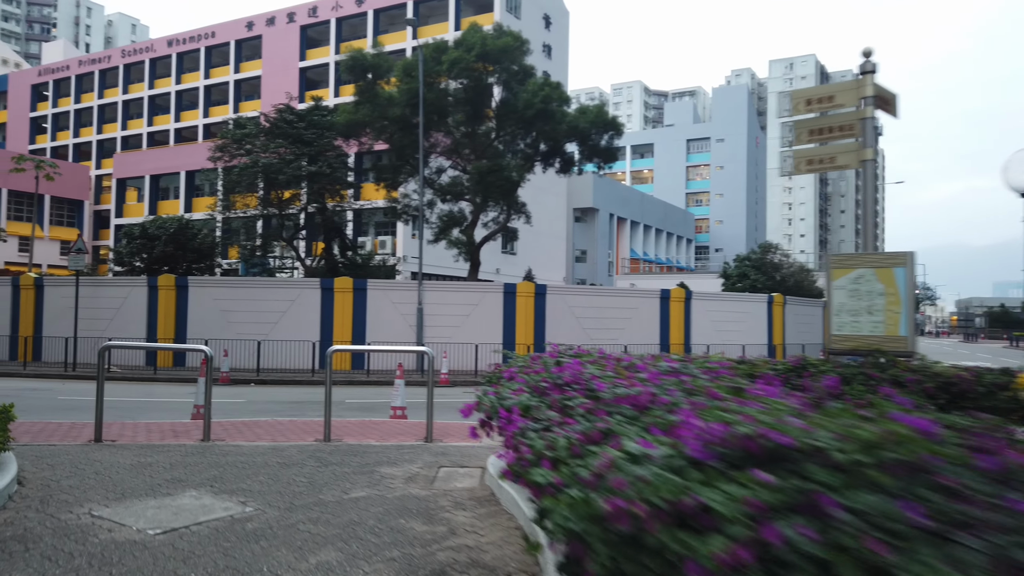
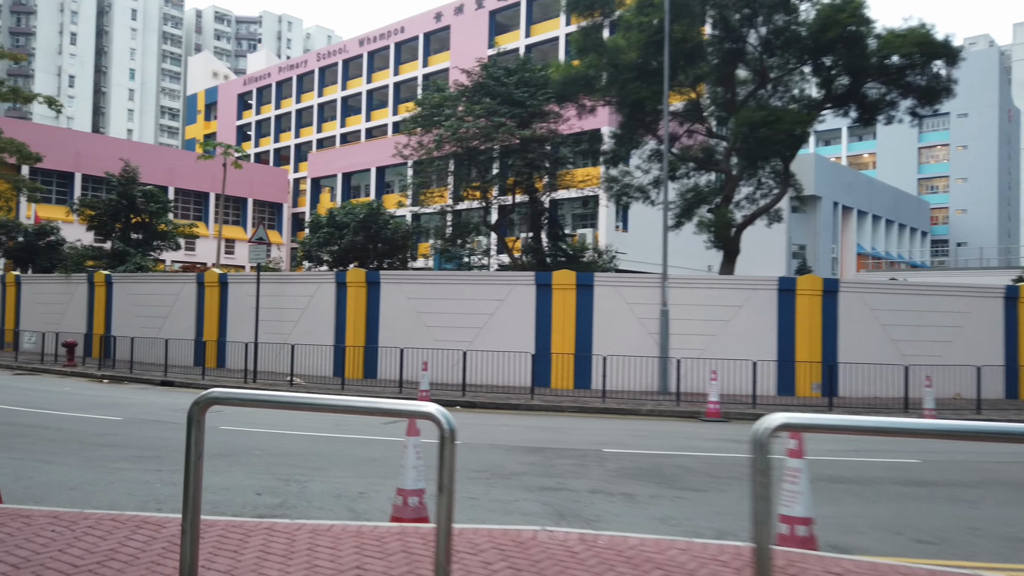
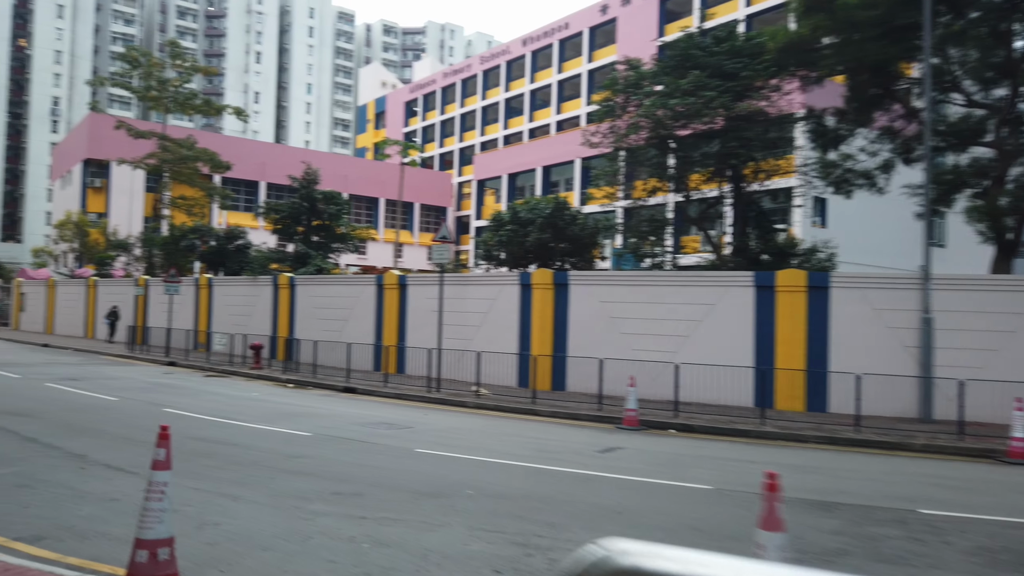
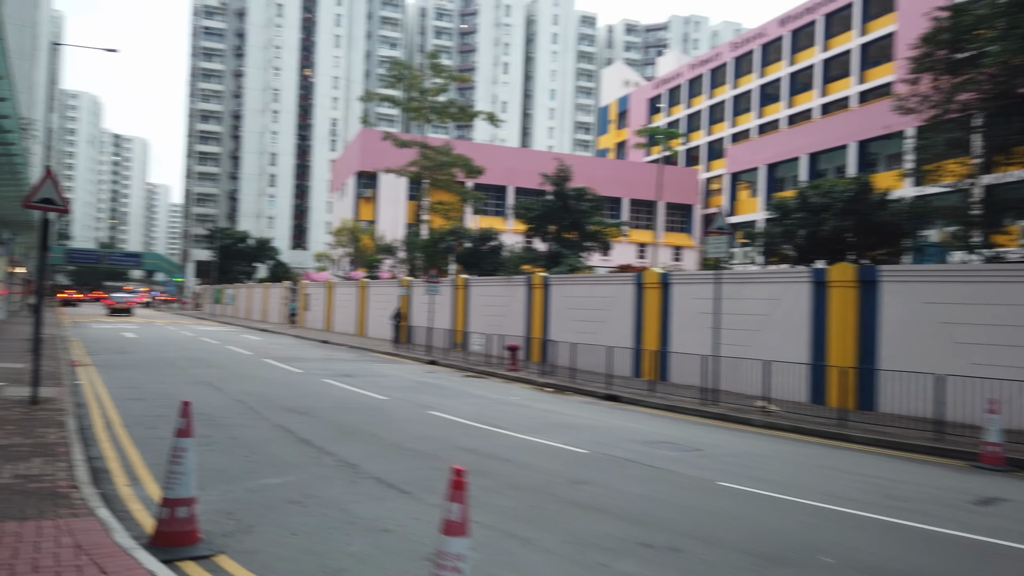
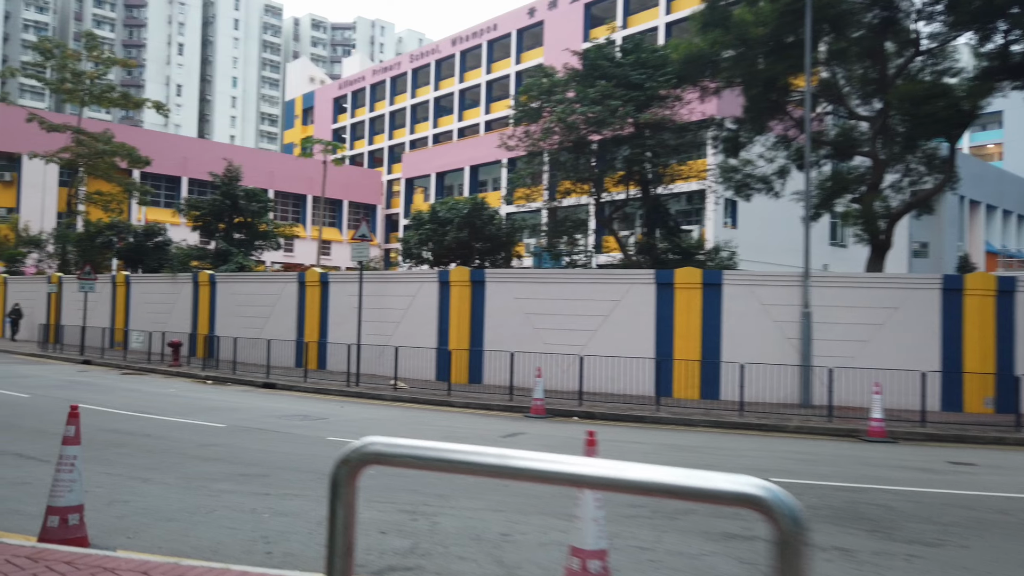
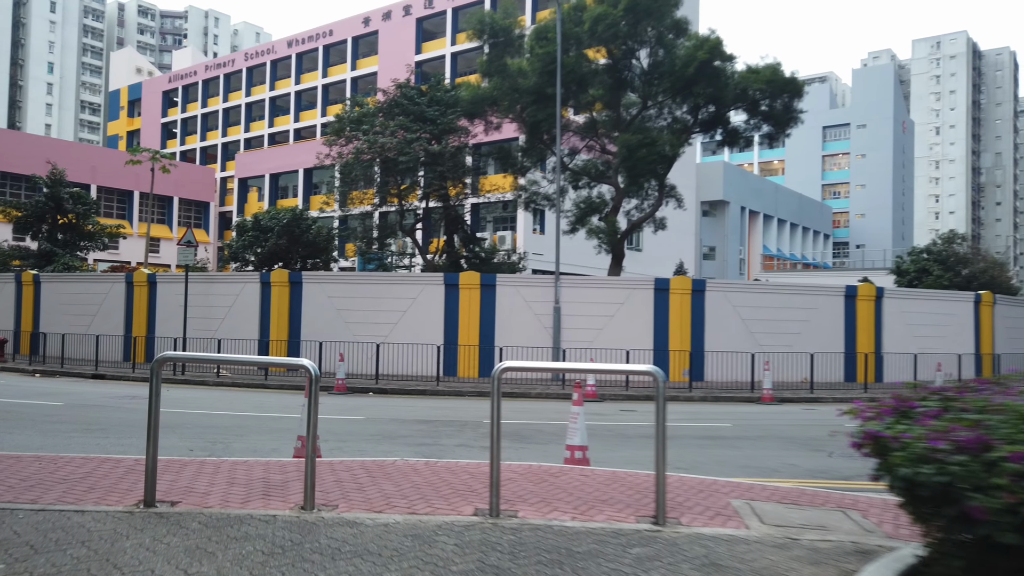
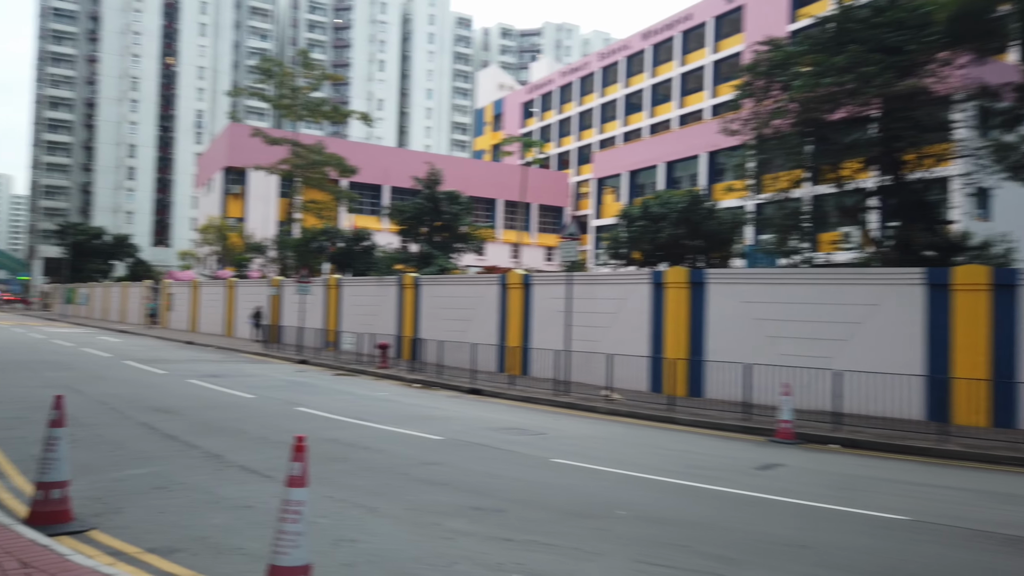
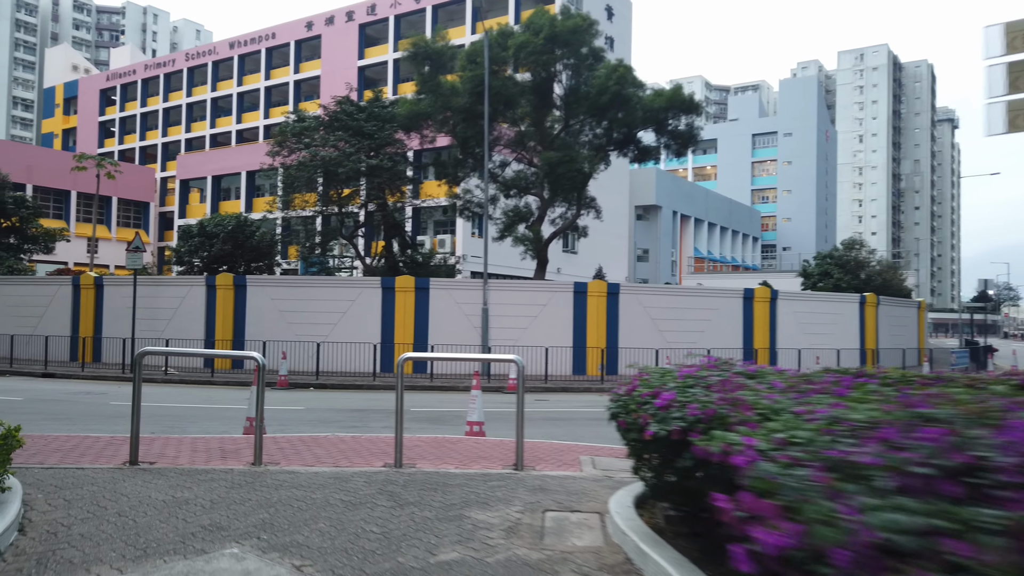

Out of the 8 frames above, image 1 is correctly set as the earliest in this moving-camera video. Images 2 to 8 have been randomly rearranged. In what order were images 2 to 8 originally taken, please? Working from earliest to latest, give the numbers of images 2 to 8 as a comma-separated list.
8, 6, 2, 5, 3, 7, 4
